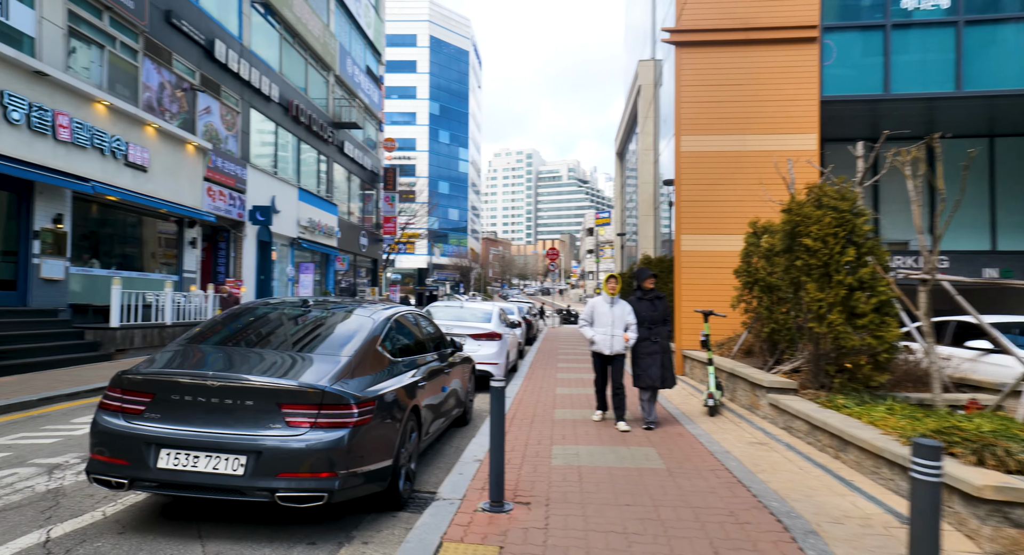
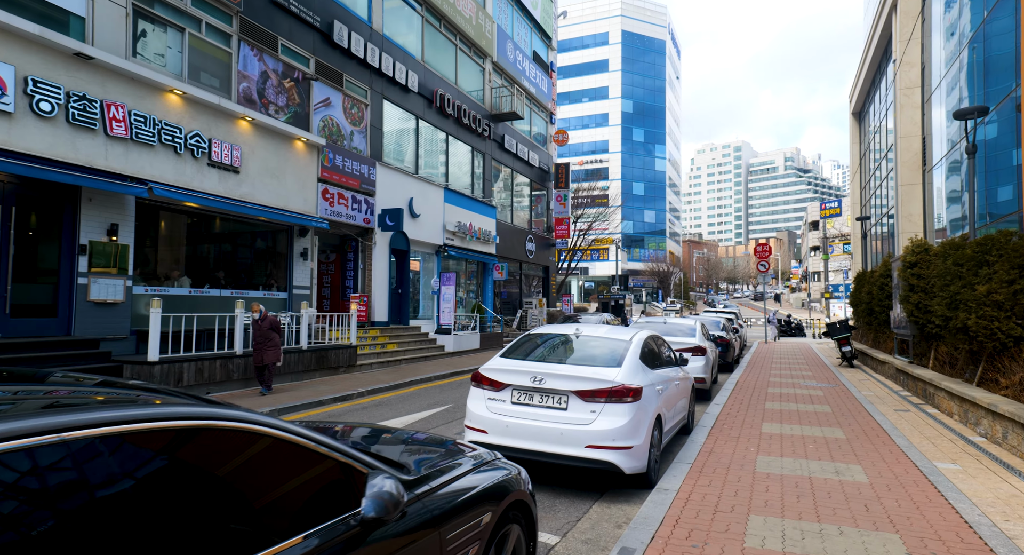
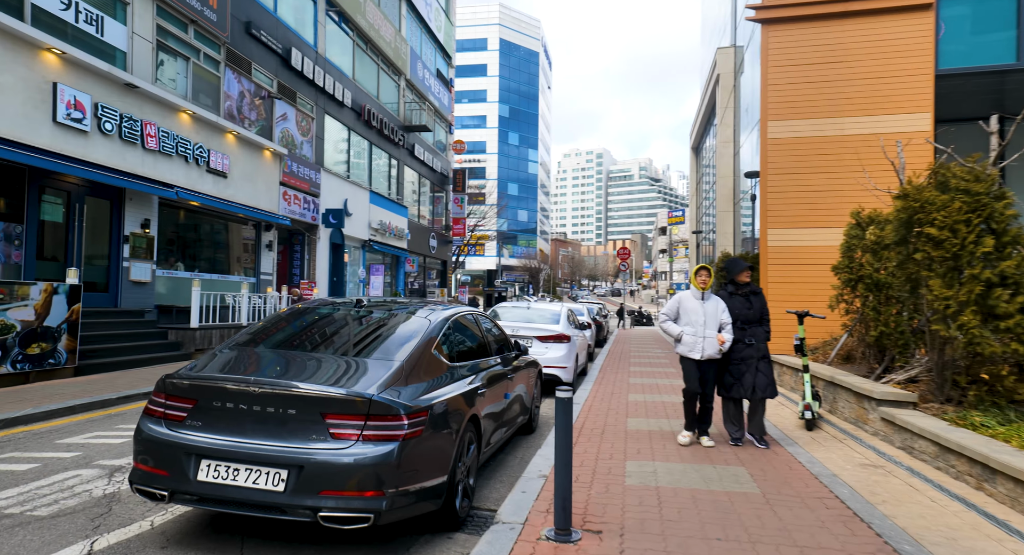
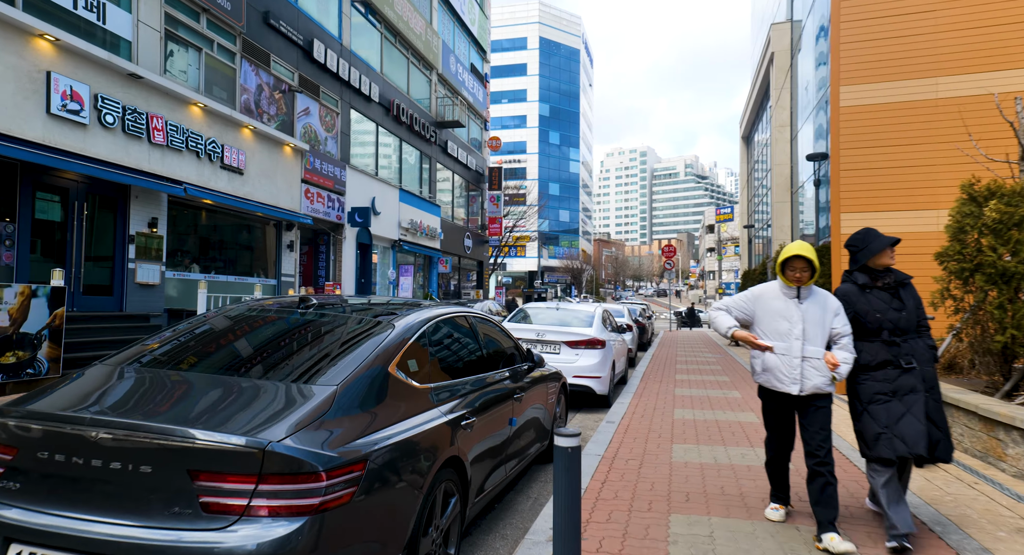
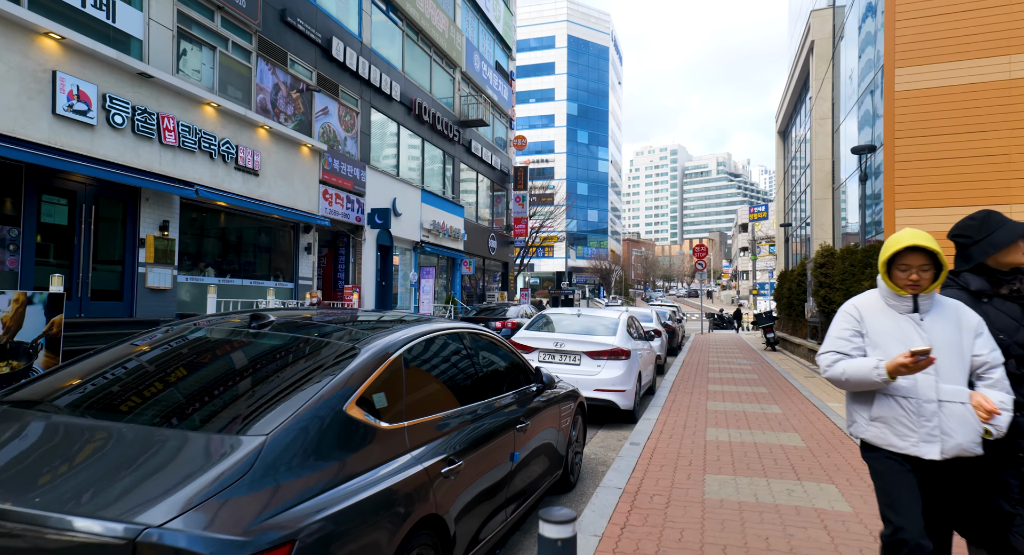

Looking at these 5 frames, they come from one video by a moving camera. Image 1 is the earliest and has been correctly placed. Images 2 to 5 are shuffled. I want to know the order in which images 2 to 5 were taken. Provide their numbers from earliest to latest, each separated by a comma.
3, 4, 5, 2
